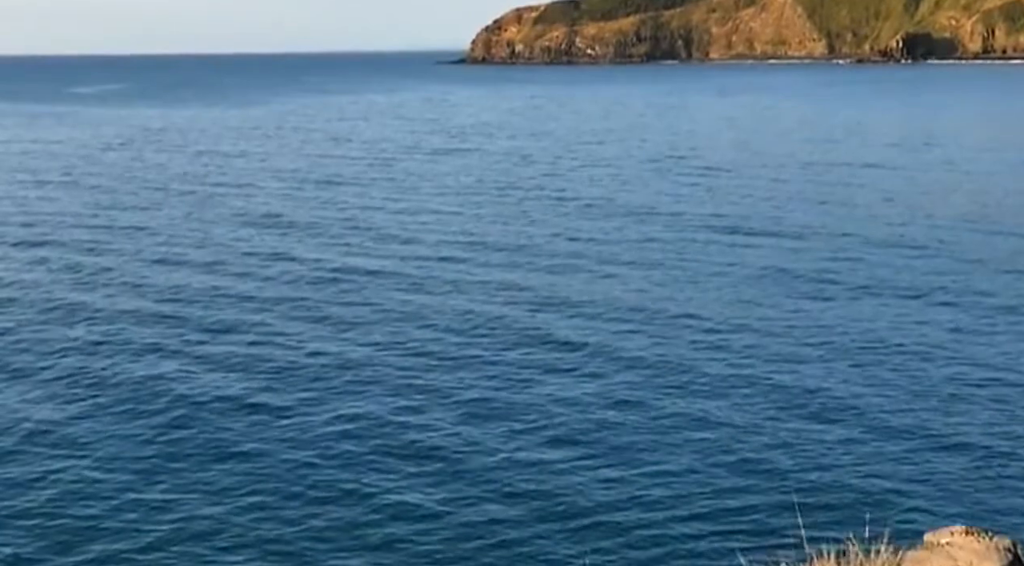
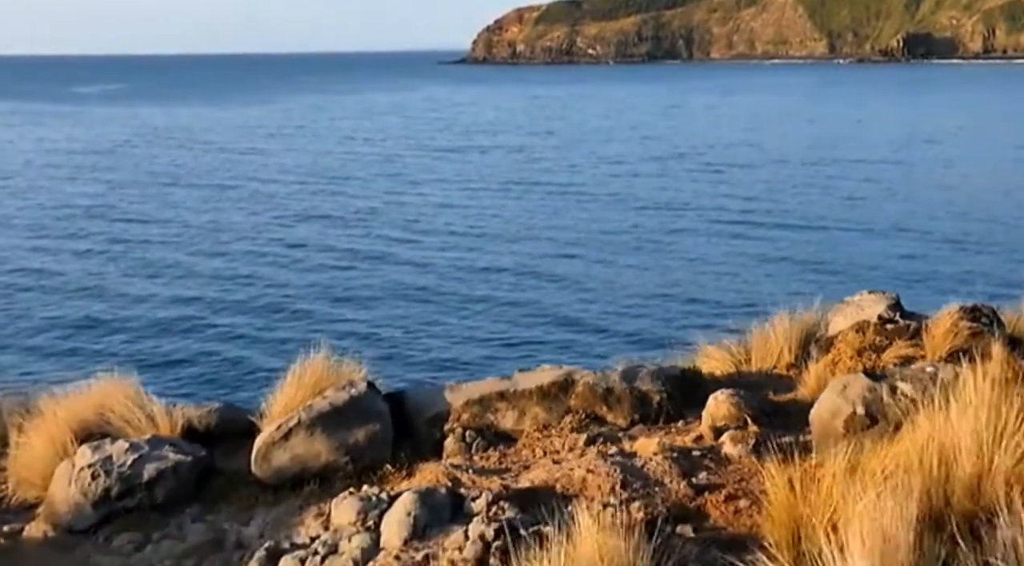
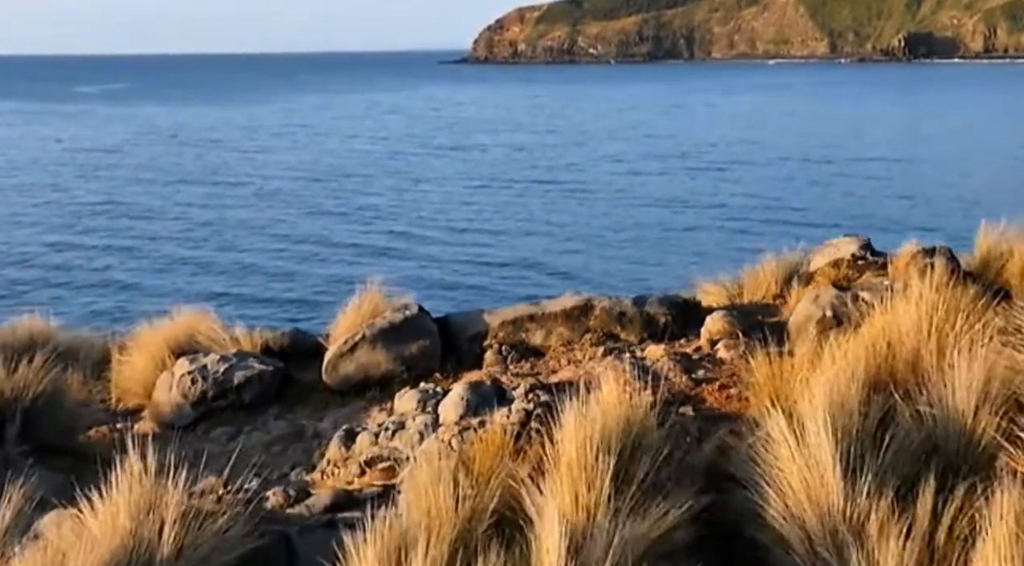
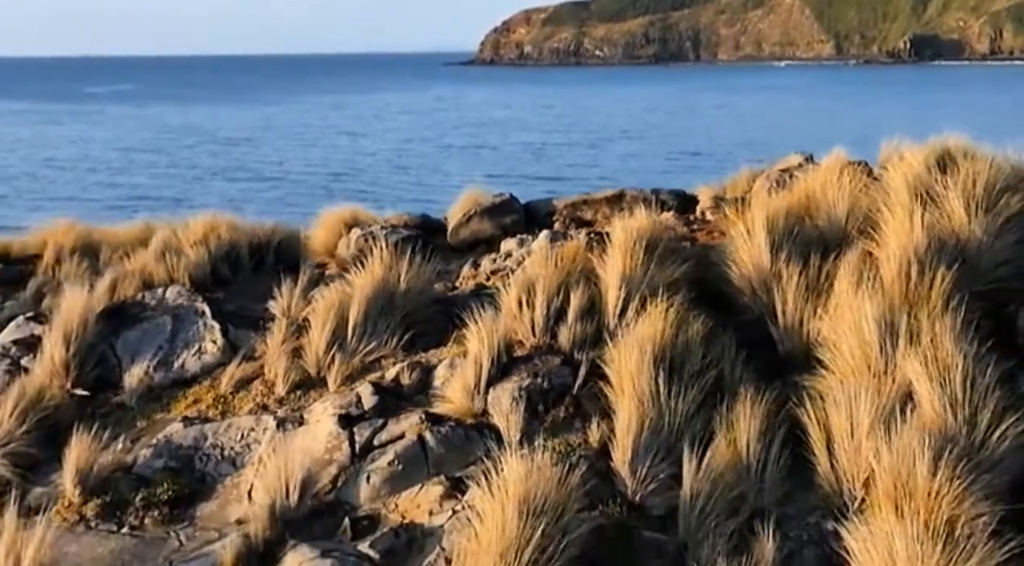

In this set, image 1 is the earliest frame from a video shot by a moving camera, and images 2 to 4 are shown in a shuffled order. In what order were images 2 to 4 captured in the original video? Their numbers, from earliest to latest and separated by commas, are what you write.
2, 3, 4
